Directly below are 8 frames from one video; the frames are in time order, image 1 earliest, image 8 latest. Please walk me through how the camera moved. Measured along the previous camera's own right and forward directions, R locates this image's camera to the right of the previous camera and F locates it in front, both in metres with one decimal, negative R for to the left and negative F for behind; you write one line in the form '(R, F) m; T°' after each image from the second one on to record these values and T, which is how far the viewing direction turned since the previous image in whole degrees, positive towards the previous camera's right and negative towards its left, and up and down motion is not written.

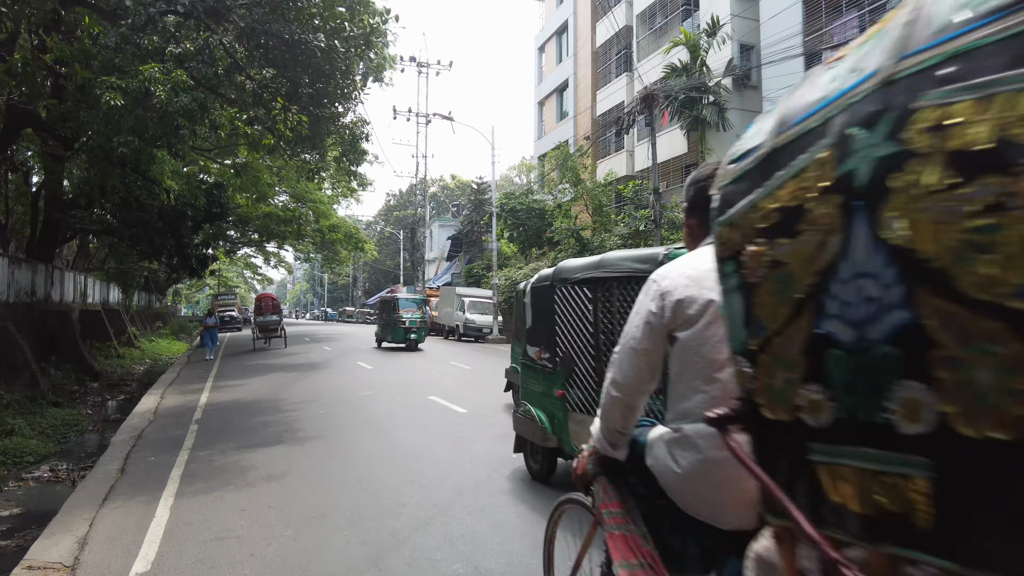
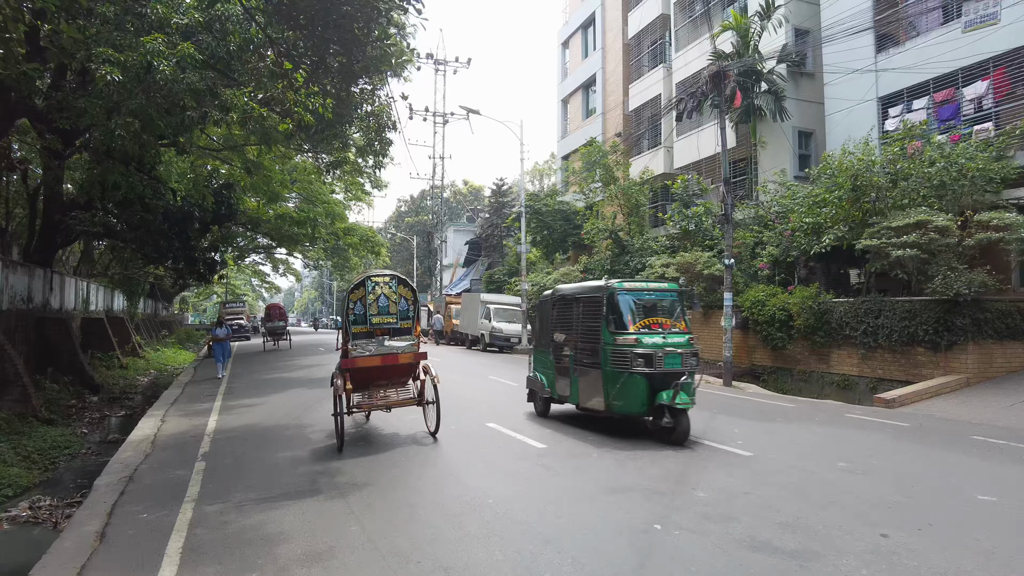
(-0.7, +1.6) m; -1°
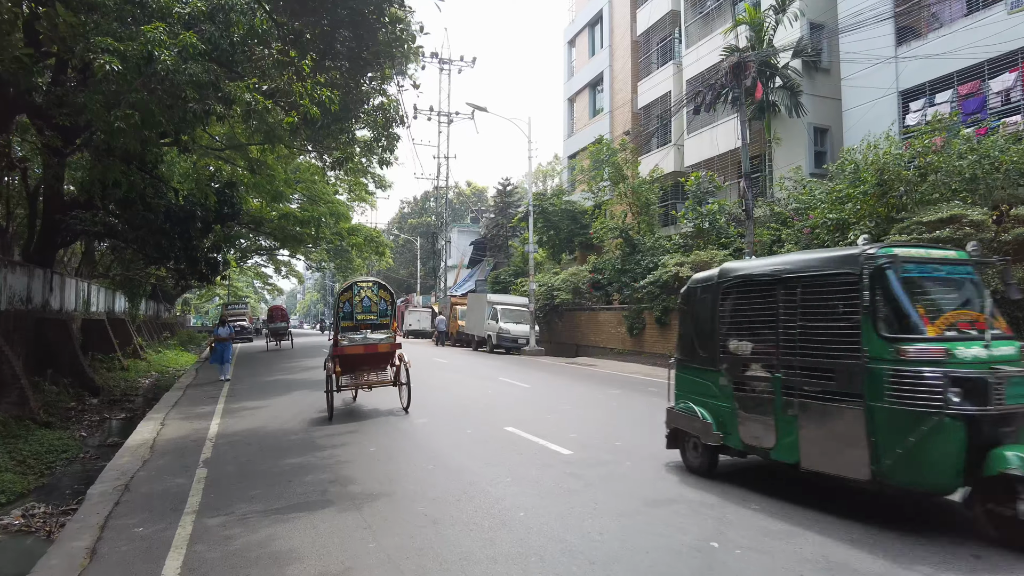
(-0.2, +0.4) m; 0°
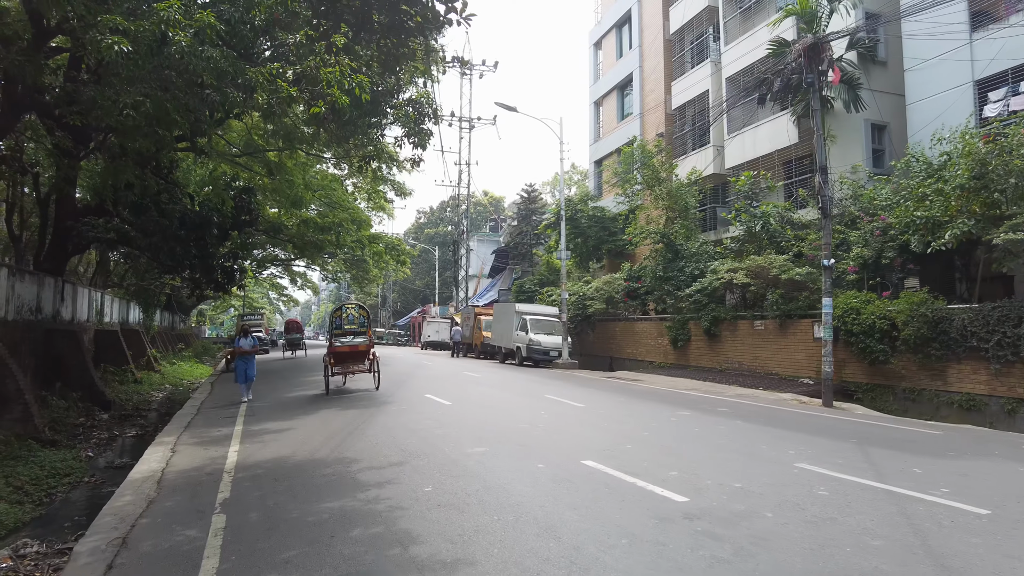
(-0.5, +1.1) m; -1°
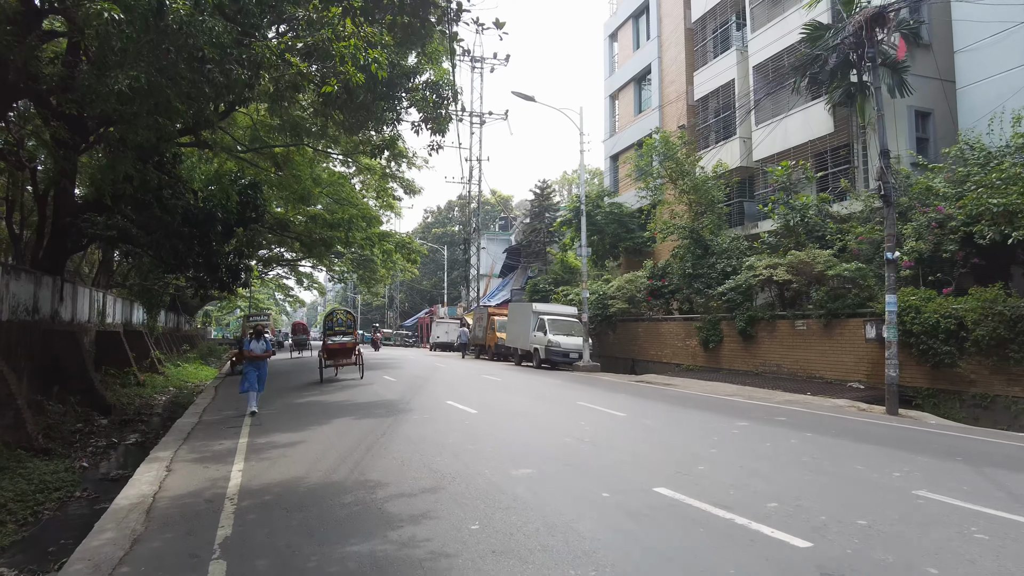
(-0.3, +0.9) m; 0°
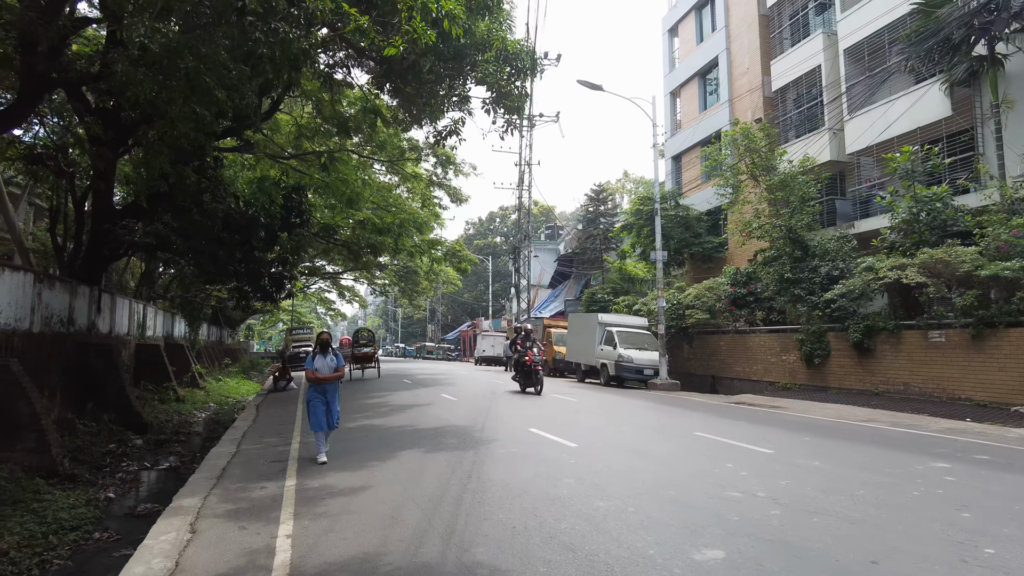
(-0.7, +1.7) m; -3°
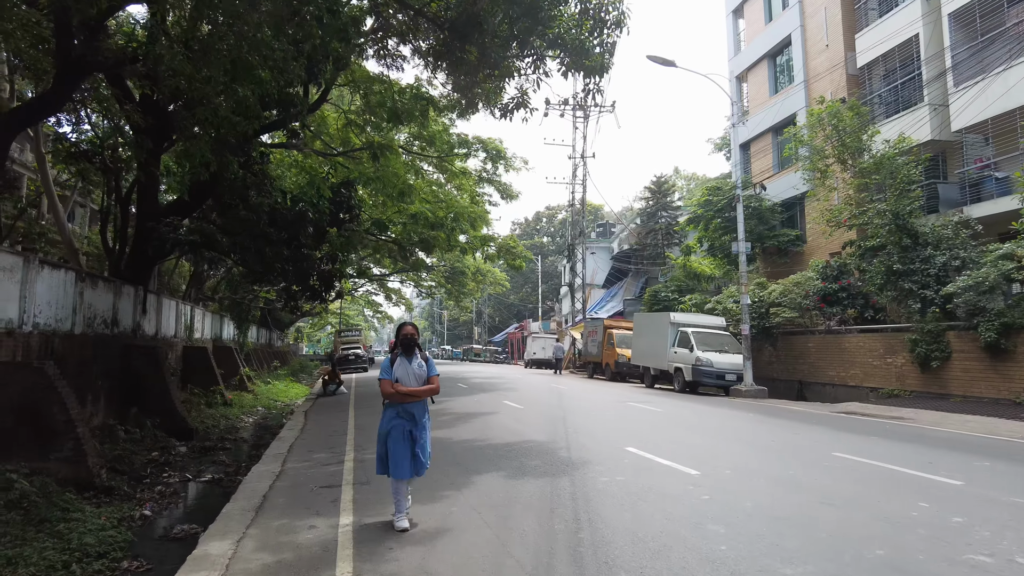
(-0.5, +1.3) m; -4°
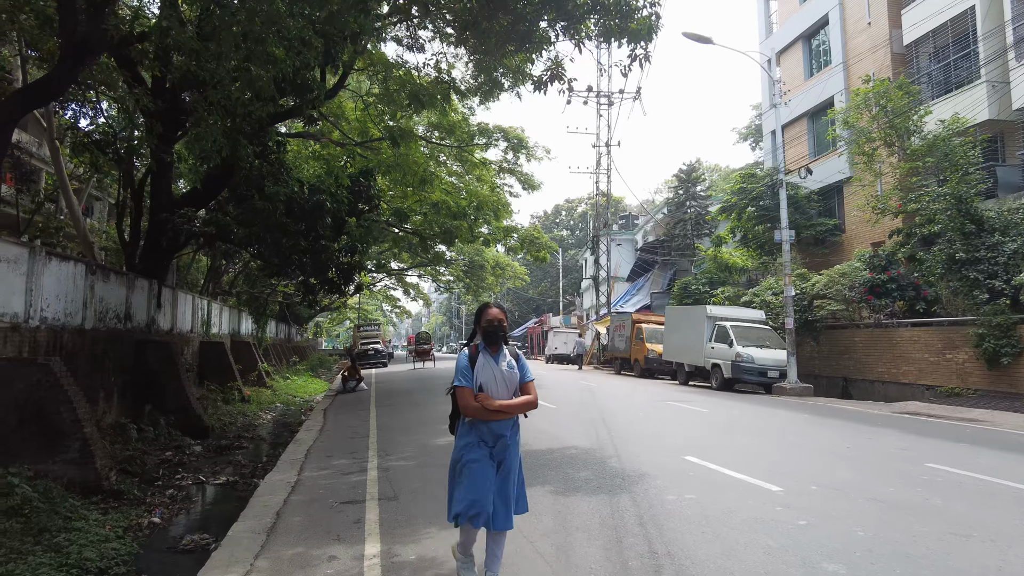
(-0.2, +0.8) m; -1°
